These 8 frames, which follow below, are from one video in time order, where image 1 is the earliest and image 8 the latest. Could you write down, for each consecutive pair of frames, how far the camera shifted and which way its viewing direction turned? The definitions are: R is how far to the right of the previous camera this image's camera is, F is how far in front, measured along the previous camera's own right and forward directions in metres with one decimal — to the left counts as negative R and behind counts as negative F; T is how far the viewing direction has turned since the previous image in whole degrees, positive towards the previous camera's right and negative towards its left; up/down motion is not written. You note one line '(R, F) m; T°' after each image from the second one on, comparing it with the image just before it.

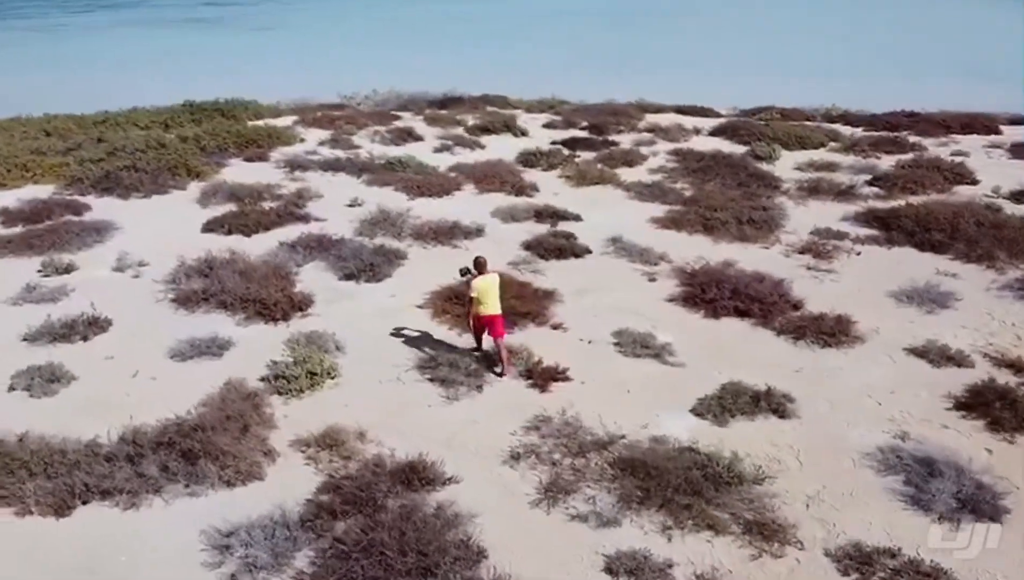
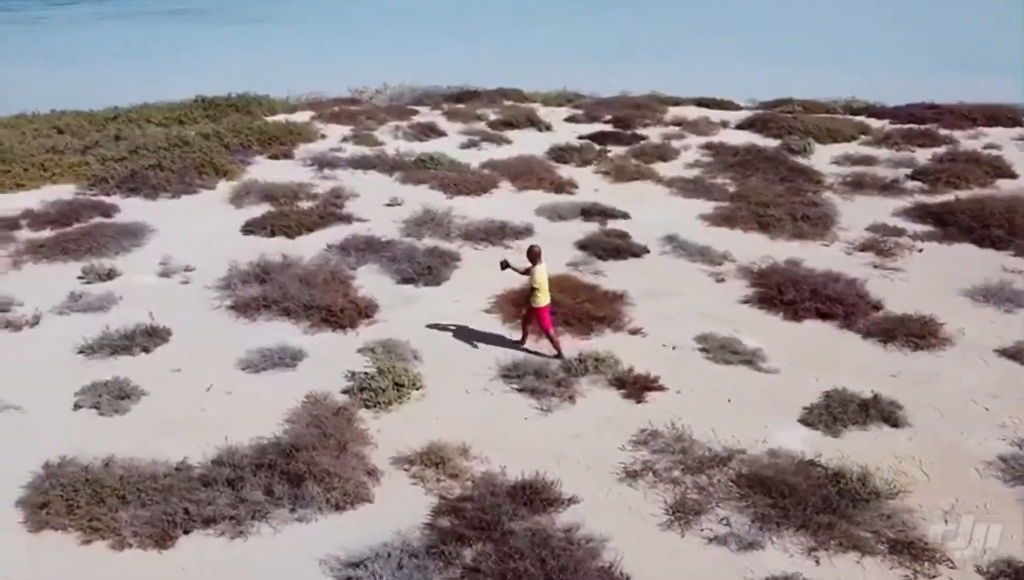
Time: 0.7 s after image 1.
(-1.4, +0.5) m; +1°
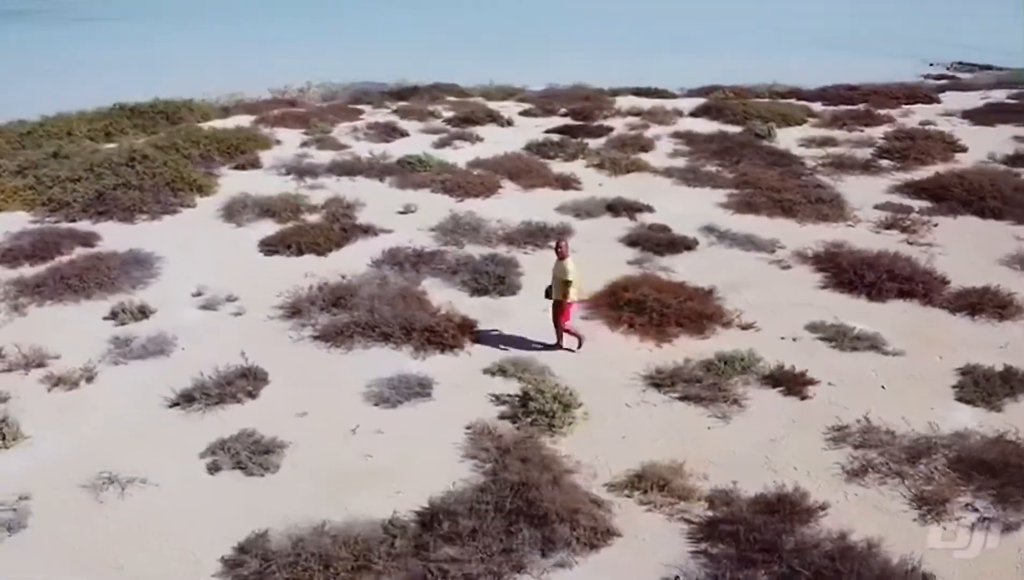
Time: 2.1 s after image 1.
(-3.6, +0.9) m; +10°
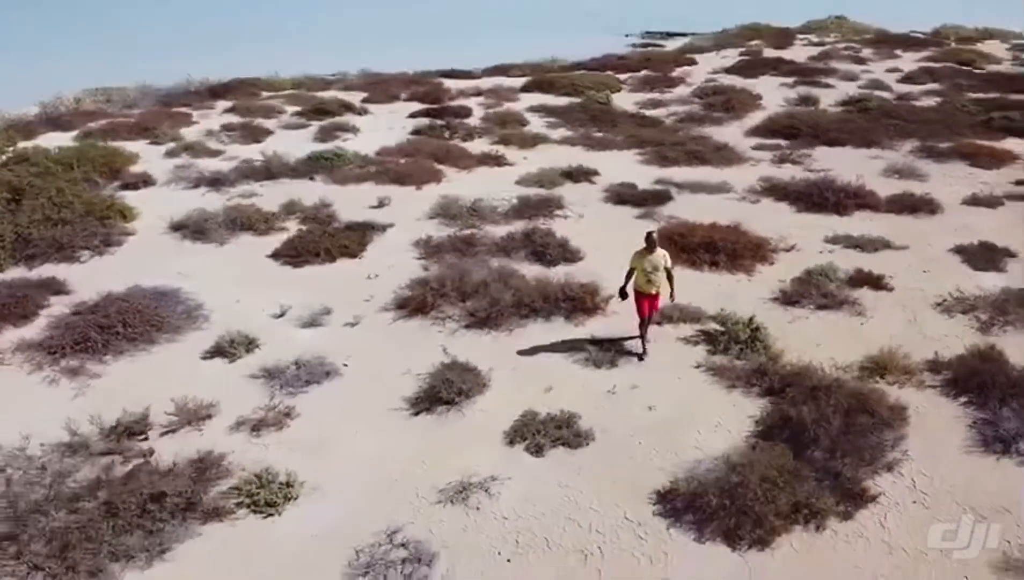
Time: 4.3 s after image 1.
(-6.6, +0.8) m; +23°
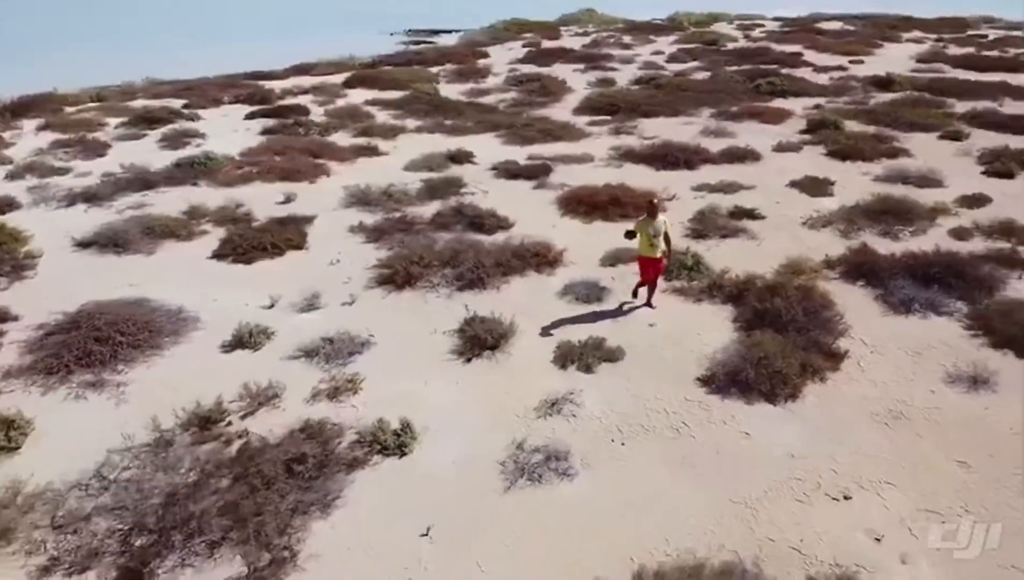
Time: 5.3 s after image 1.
(-3.7, -0.8) m; +18°
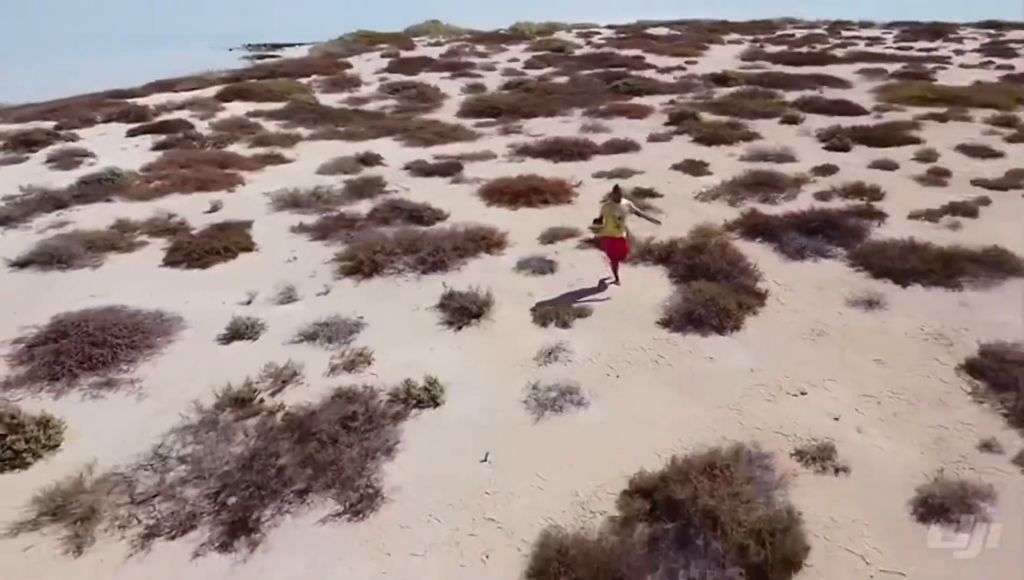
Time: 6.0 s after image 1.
(-2.1, -1.2) m; +12°
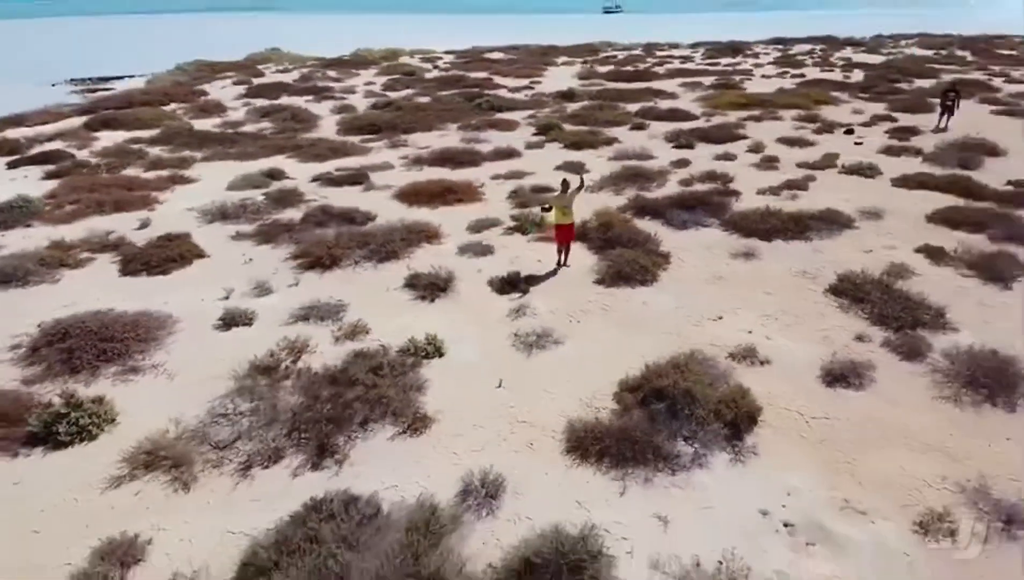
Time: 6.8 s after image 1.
(-2.3, -1.9) m; +12°
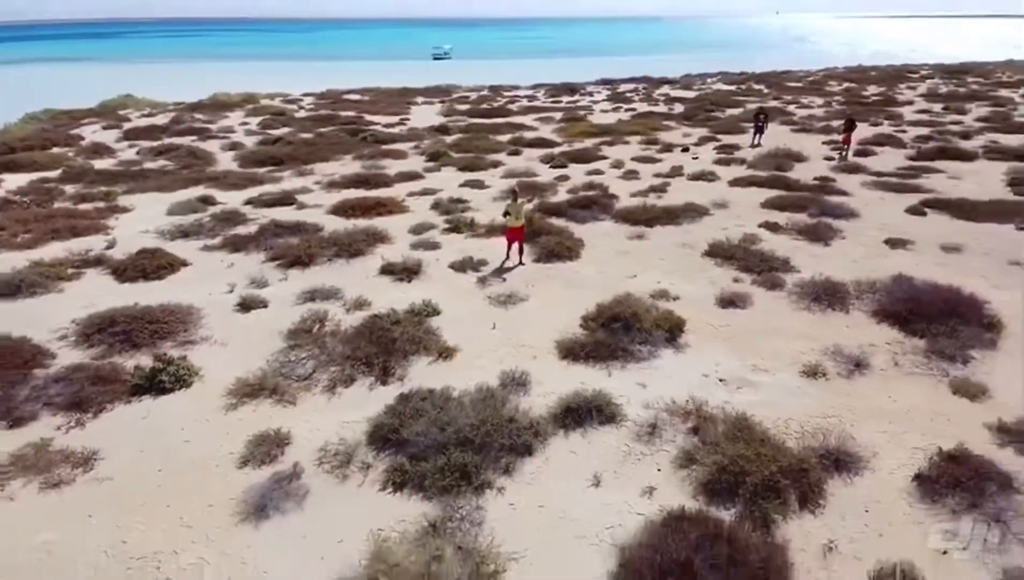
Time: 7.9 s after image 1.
(-2.7, -3.3) m; +12°
